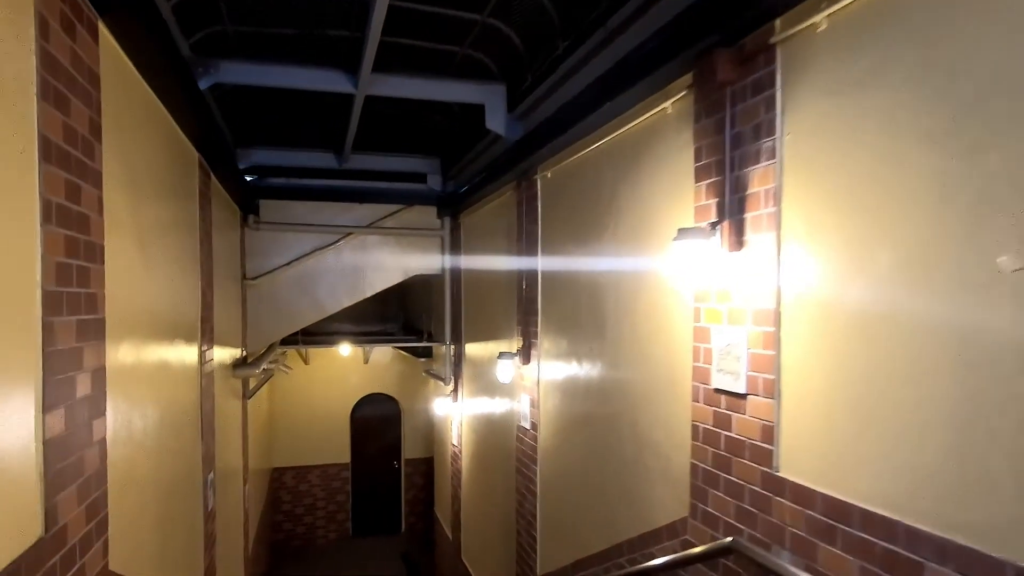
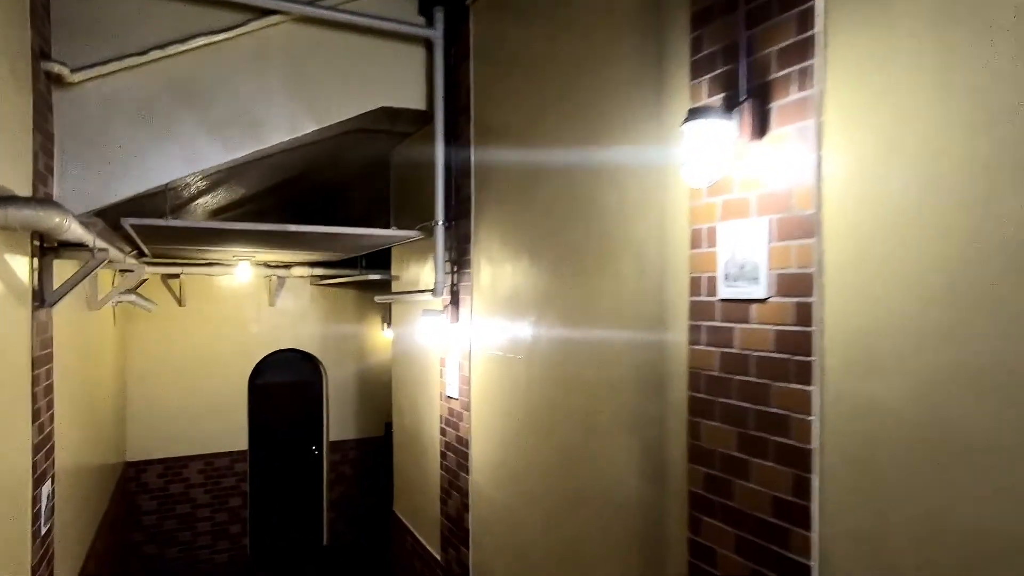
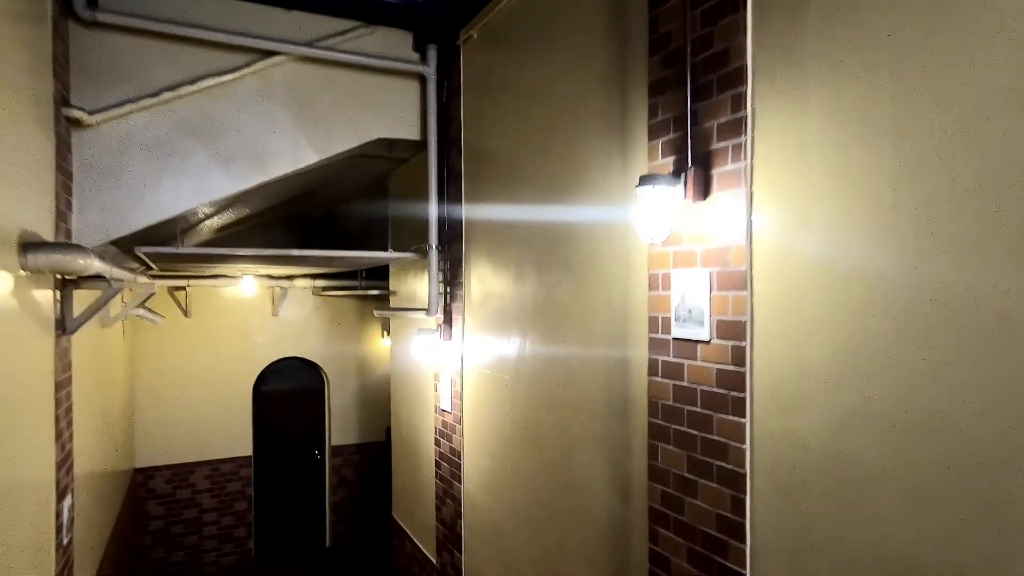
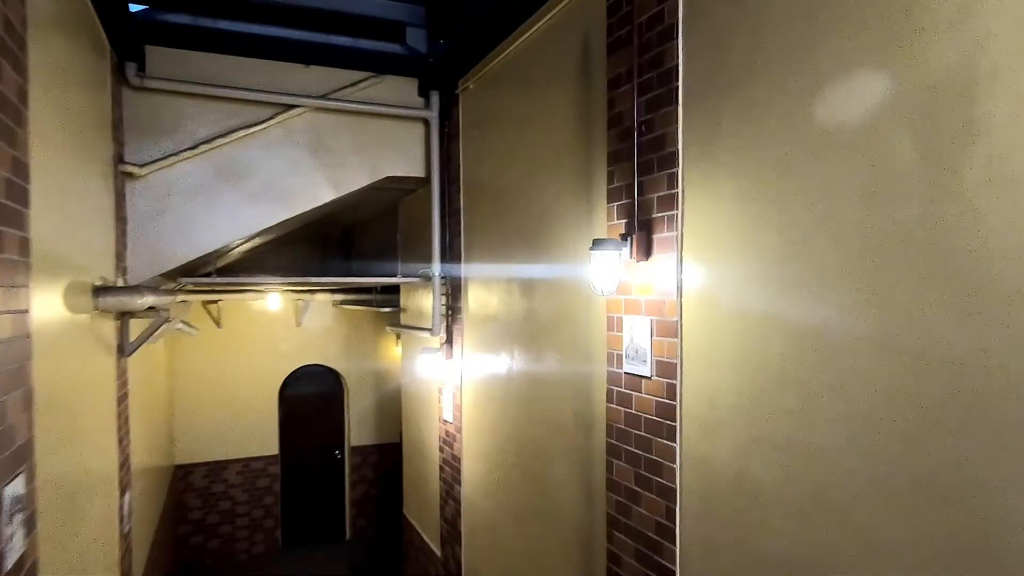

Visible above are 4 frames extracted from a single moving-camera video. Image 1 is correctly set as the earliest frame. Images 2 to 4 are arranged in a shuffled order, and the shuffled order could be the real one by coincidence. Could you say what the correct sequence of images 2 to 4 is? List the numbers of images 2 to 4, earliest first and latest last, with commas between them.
4, 3, 2
